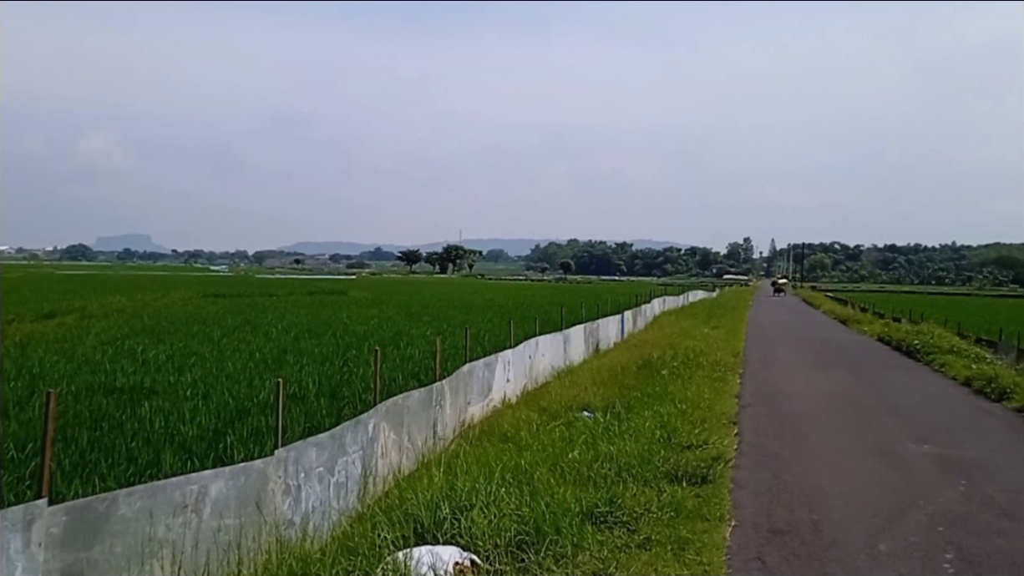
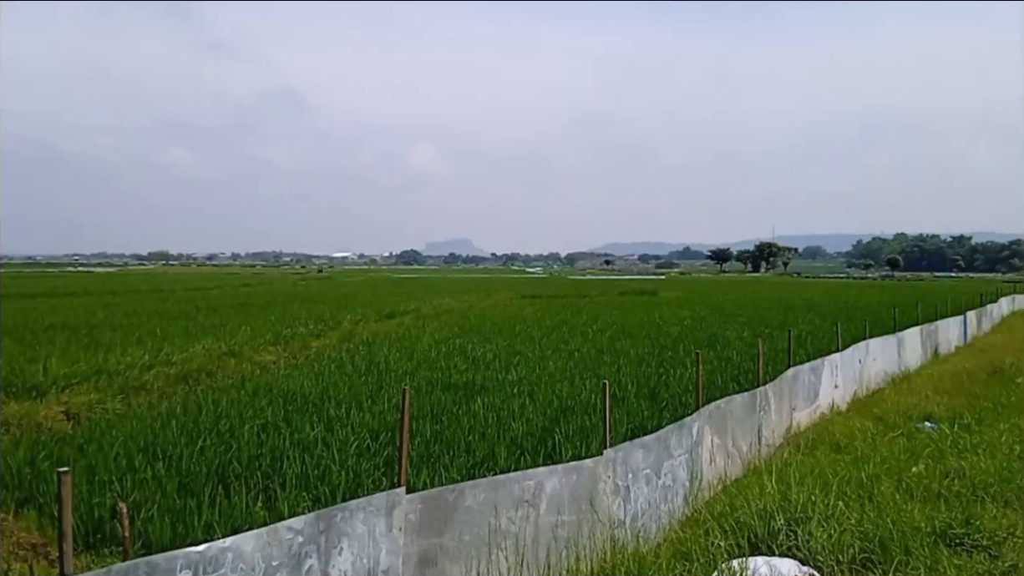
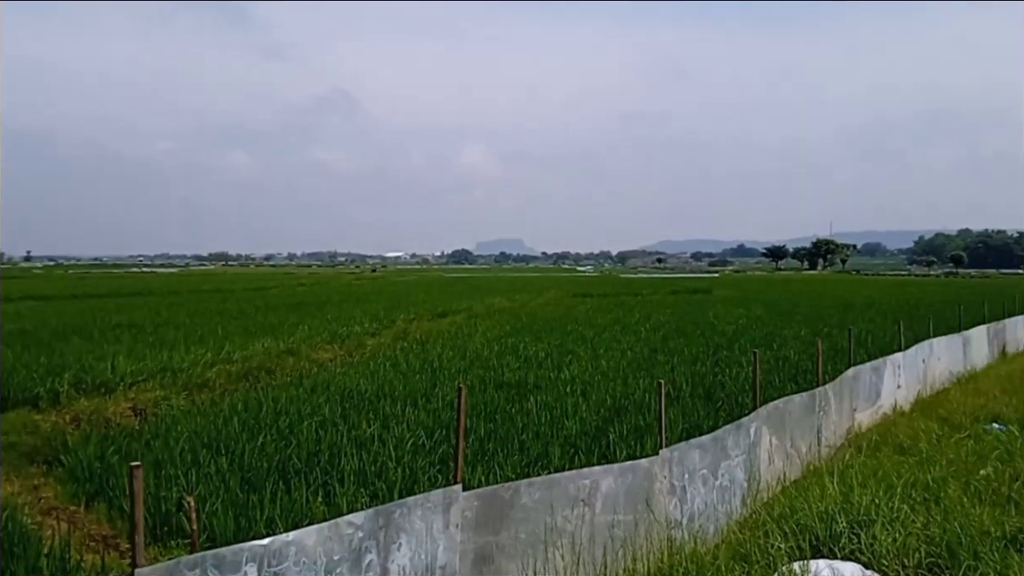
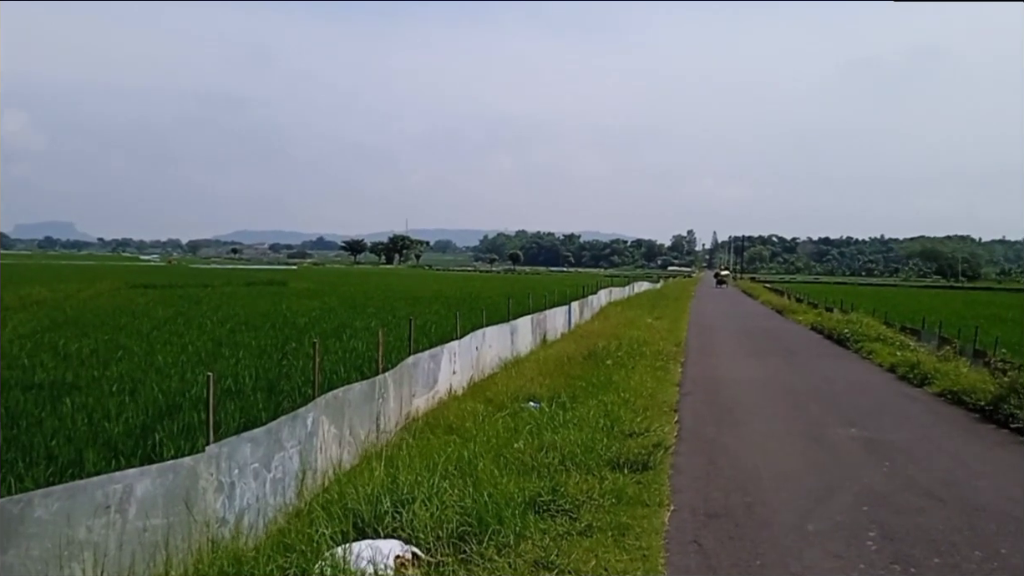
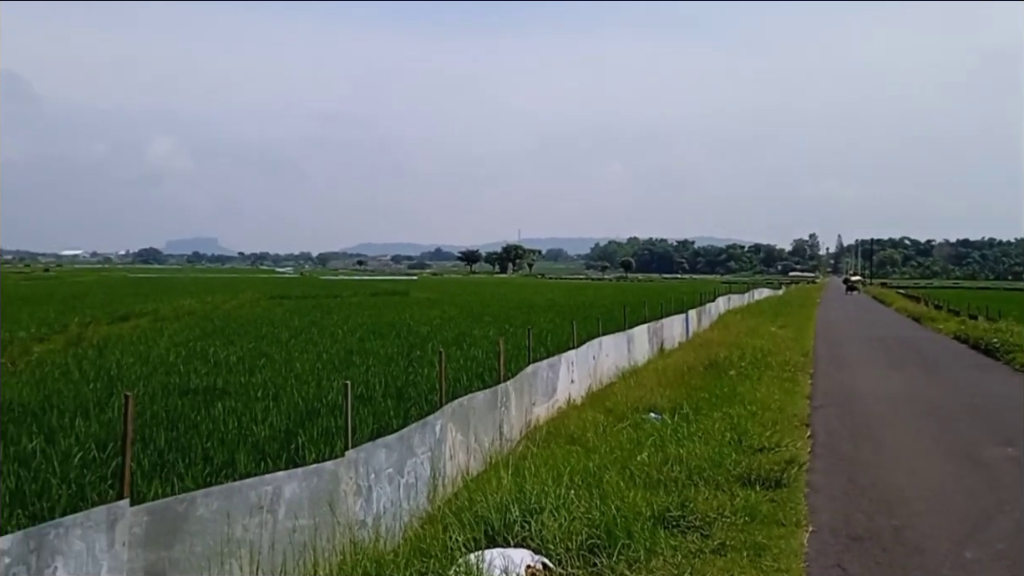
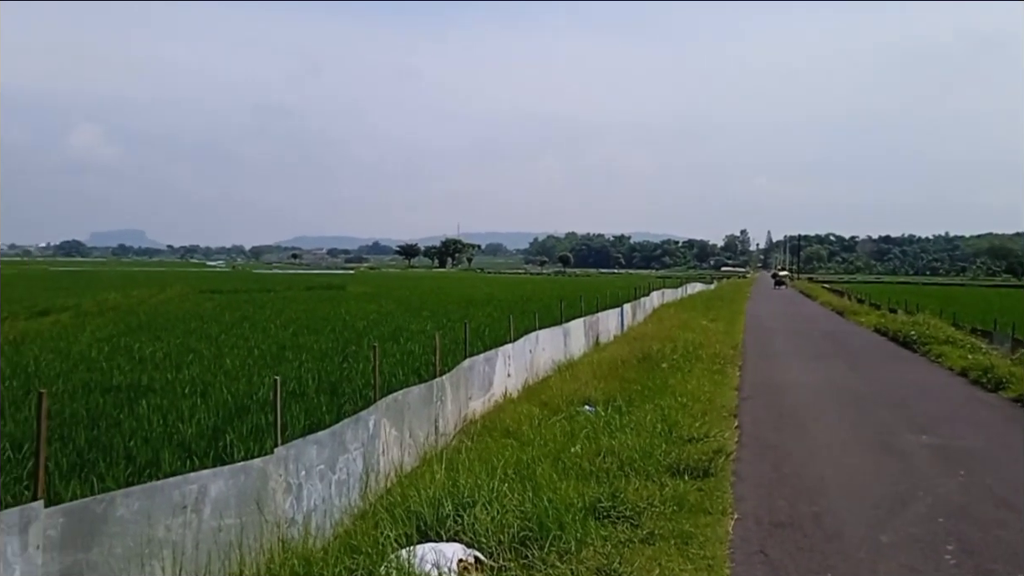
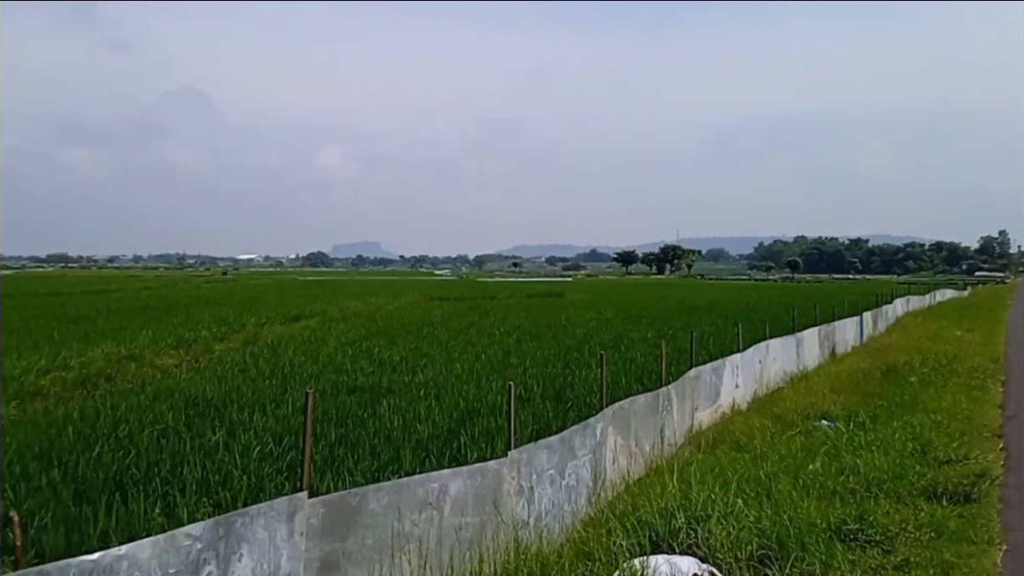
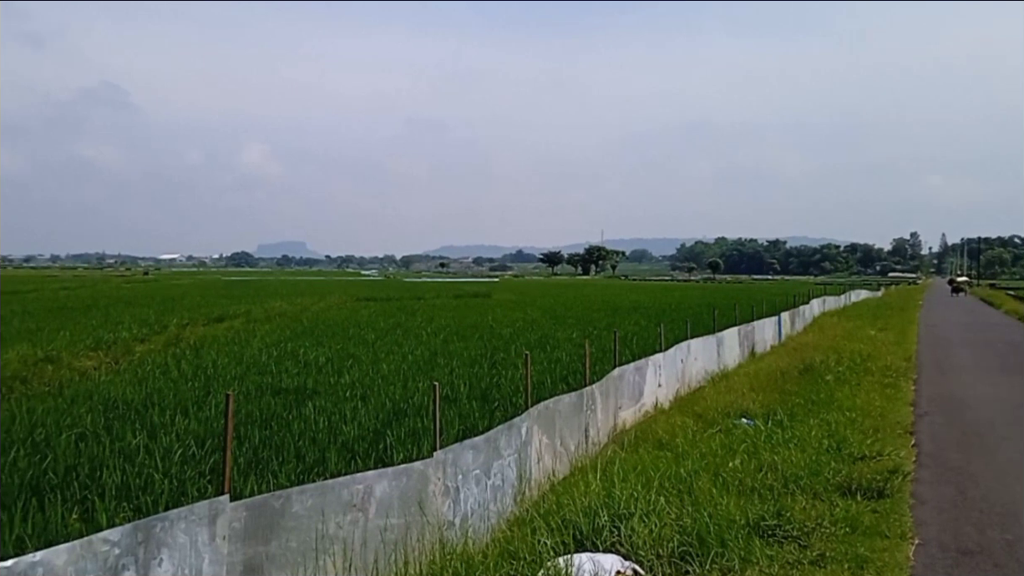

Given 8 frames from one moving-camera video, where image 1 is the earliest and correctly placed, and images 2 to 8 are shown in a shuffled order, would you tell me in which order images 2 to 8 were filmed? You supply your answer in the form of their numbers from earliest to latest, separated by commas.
4, 6, 5, 8, 7, 2, 3
